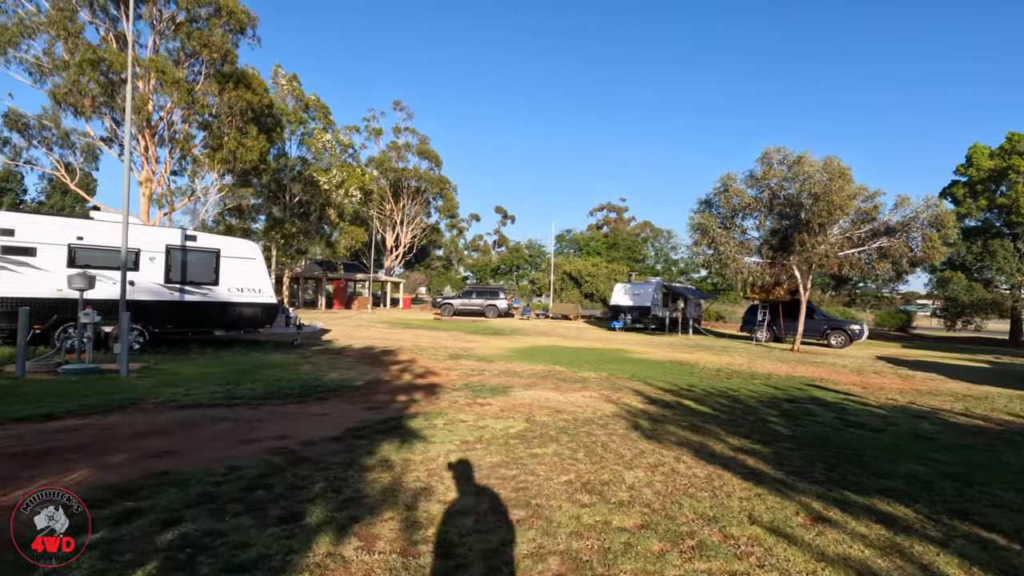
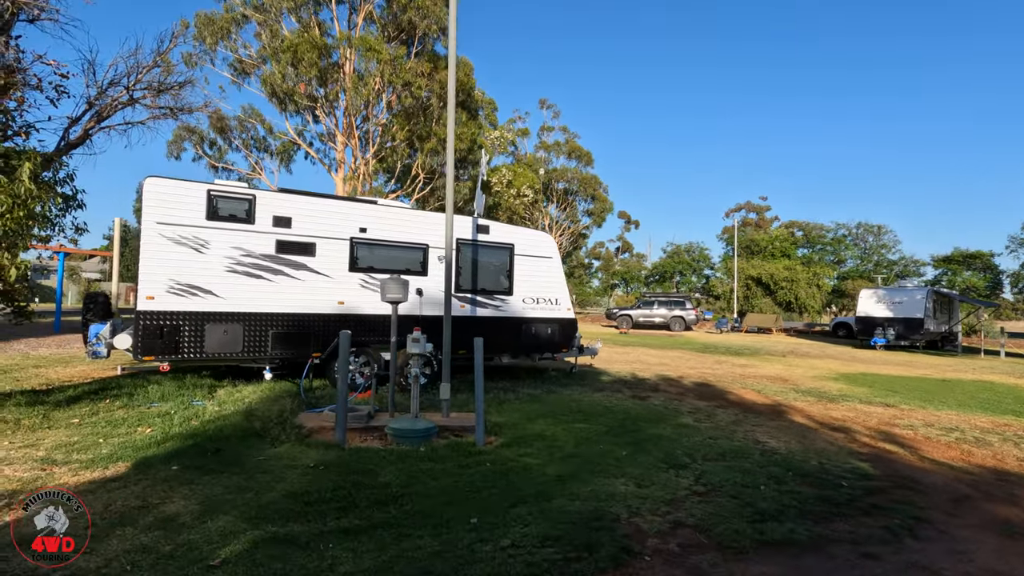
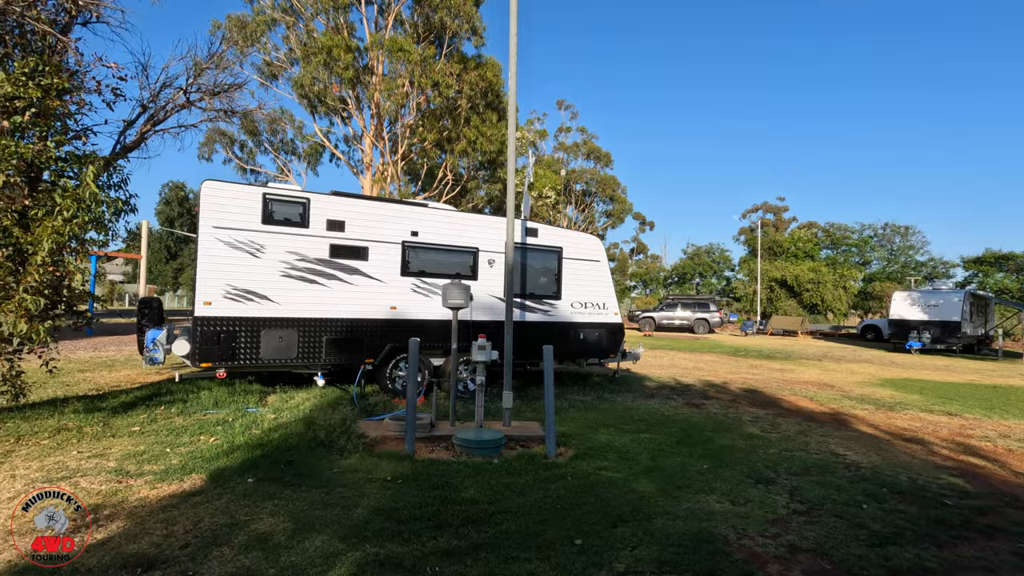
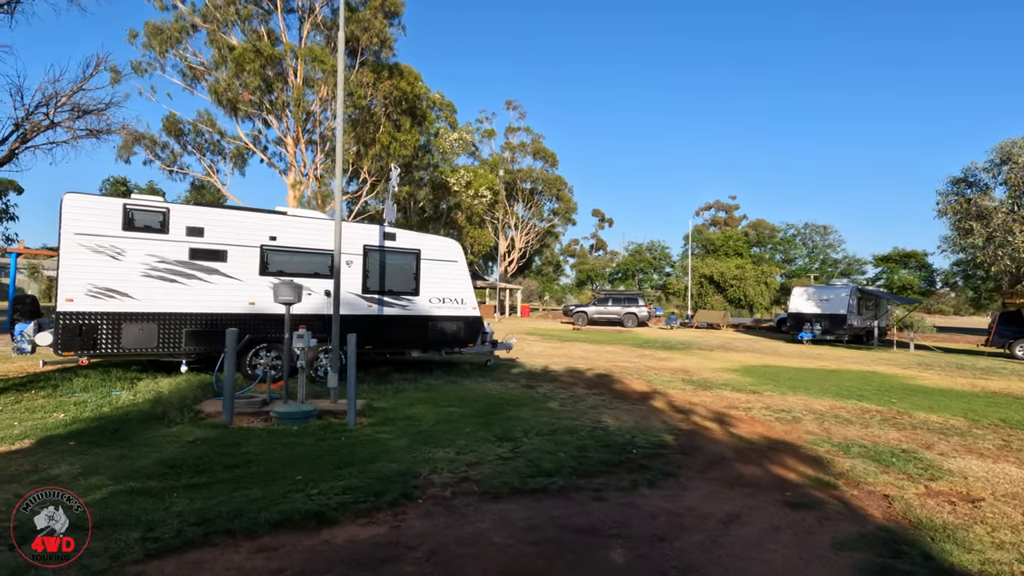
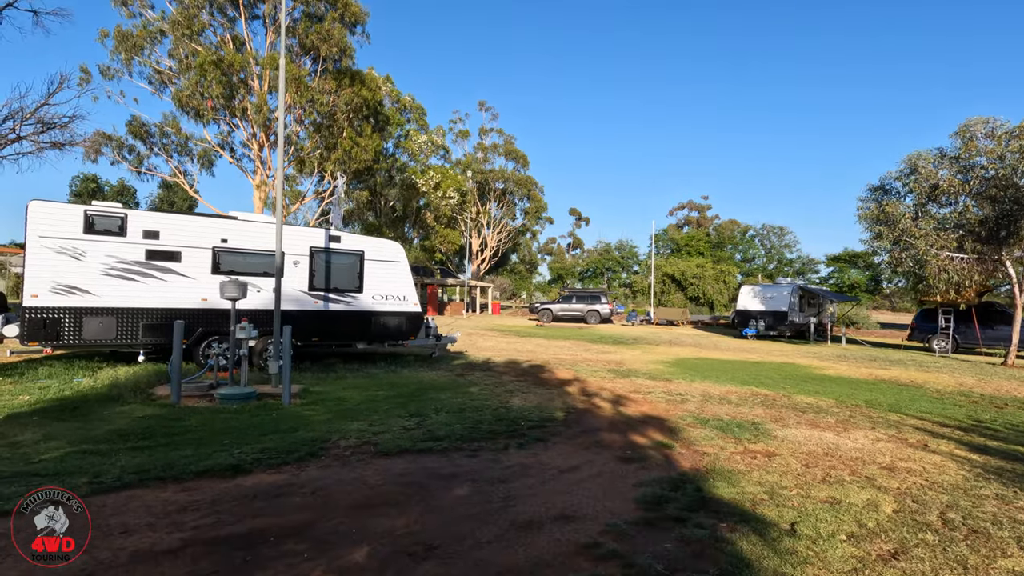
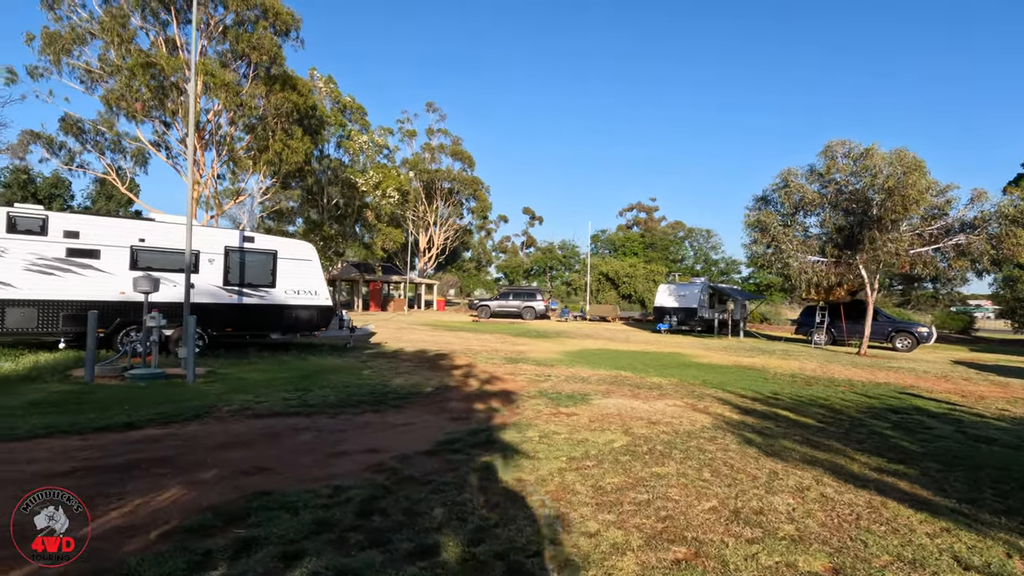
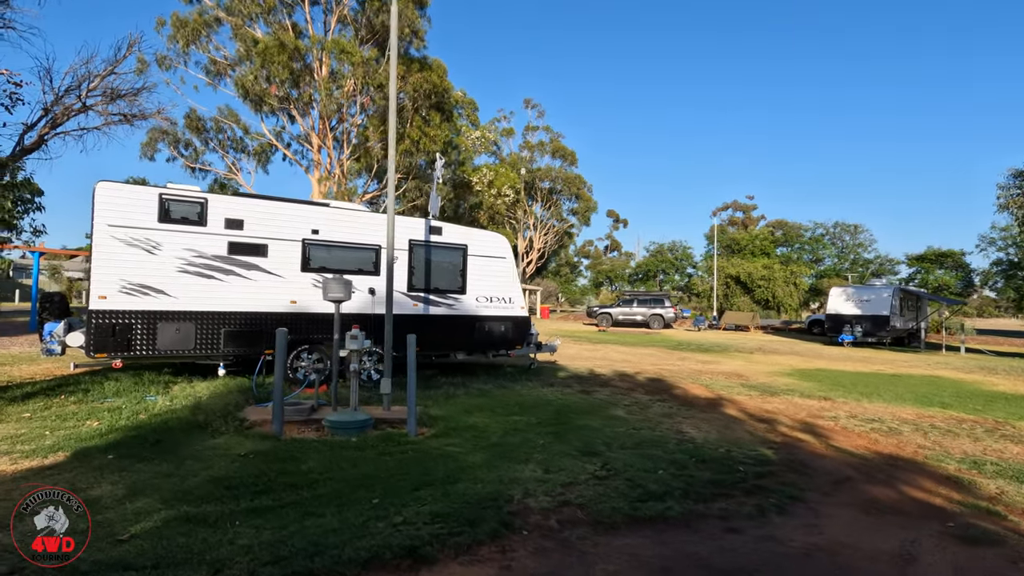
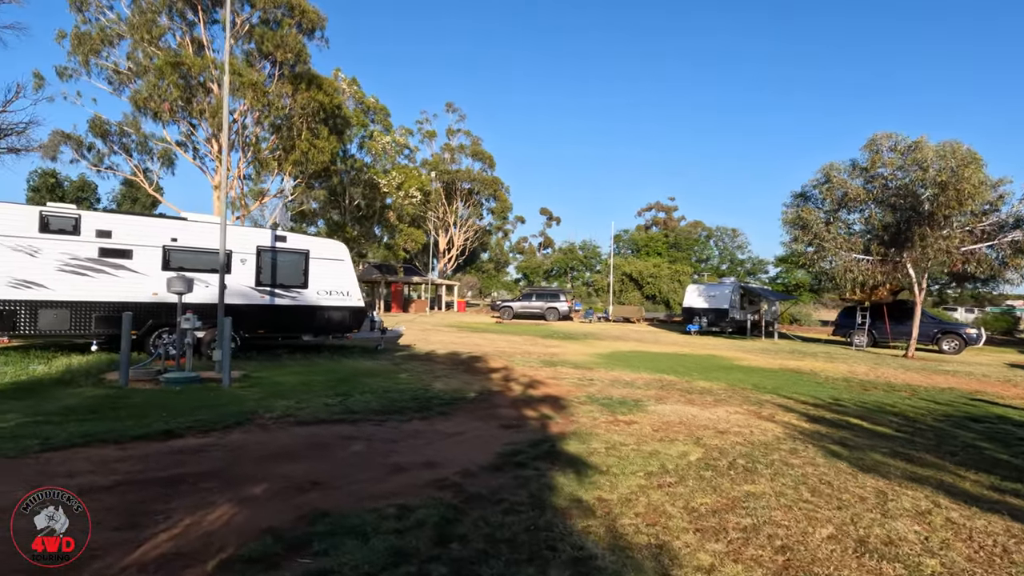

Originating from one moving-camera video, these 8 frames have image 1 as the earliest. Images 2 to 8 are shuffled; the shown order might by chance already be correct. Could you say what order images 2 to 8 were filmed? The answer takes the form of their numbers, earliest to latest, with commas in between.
6, 8, 5, 4, 7, 2, 3
